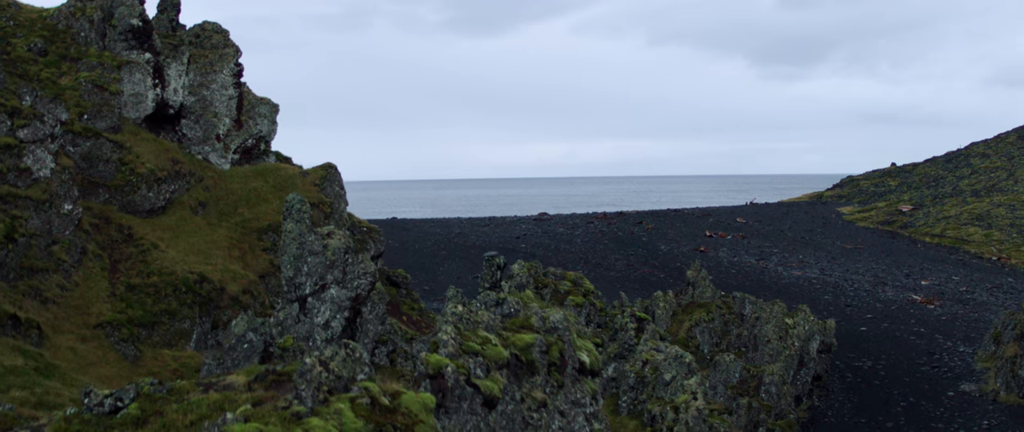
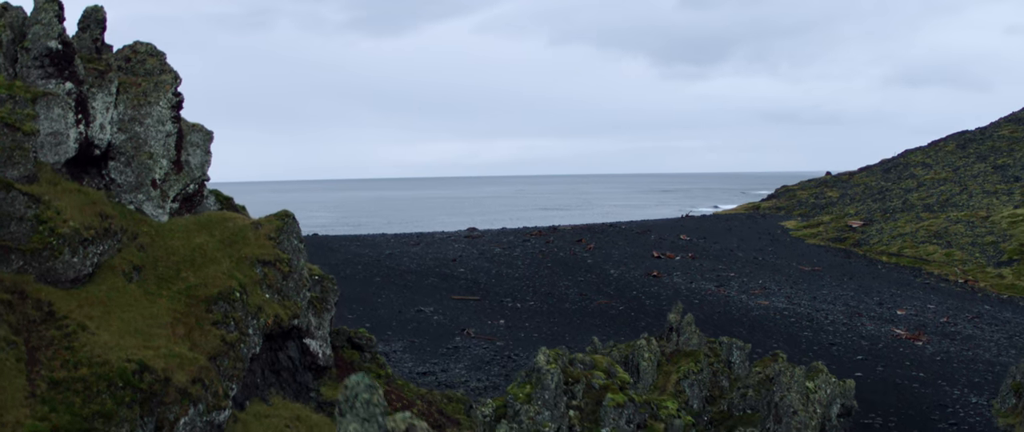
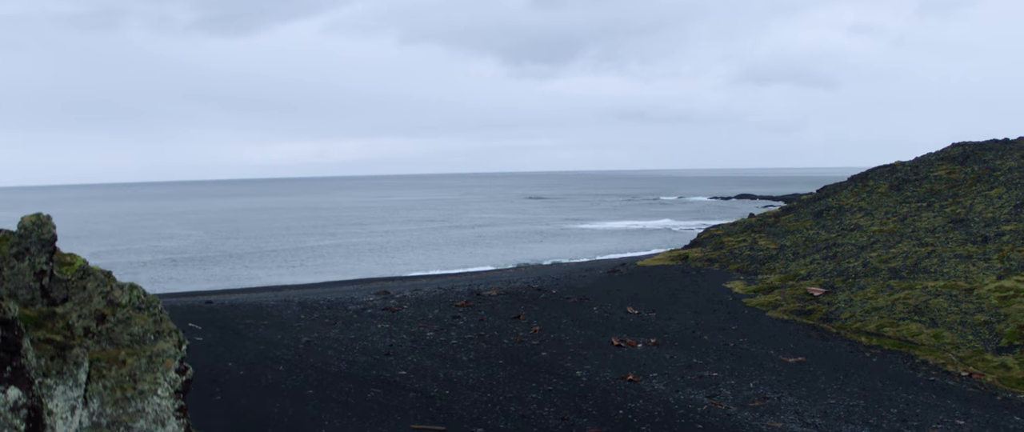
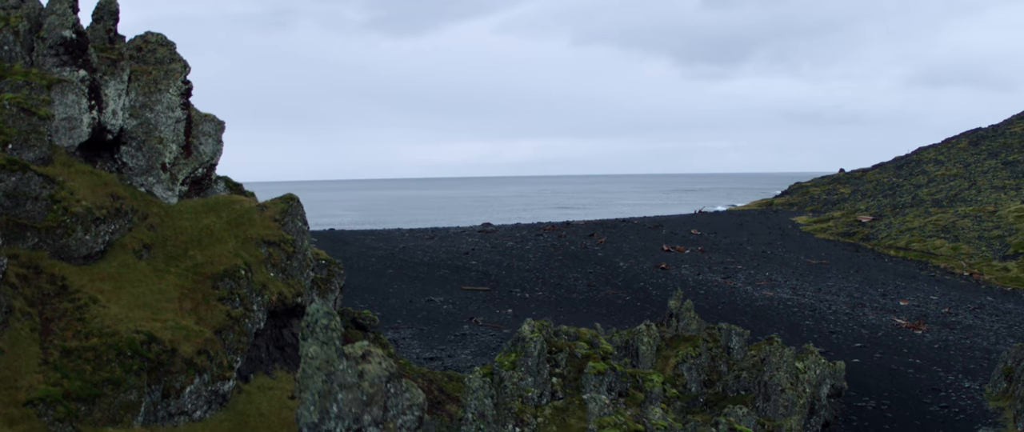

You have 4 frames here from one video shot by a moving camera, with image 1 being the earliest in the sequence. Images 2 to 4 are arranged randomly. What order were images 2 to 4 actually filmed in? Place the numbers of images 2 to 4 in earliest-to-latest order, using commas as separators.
4, 2, 3
